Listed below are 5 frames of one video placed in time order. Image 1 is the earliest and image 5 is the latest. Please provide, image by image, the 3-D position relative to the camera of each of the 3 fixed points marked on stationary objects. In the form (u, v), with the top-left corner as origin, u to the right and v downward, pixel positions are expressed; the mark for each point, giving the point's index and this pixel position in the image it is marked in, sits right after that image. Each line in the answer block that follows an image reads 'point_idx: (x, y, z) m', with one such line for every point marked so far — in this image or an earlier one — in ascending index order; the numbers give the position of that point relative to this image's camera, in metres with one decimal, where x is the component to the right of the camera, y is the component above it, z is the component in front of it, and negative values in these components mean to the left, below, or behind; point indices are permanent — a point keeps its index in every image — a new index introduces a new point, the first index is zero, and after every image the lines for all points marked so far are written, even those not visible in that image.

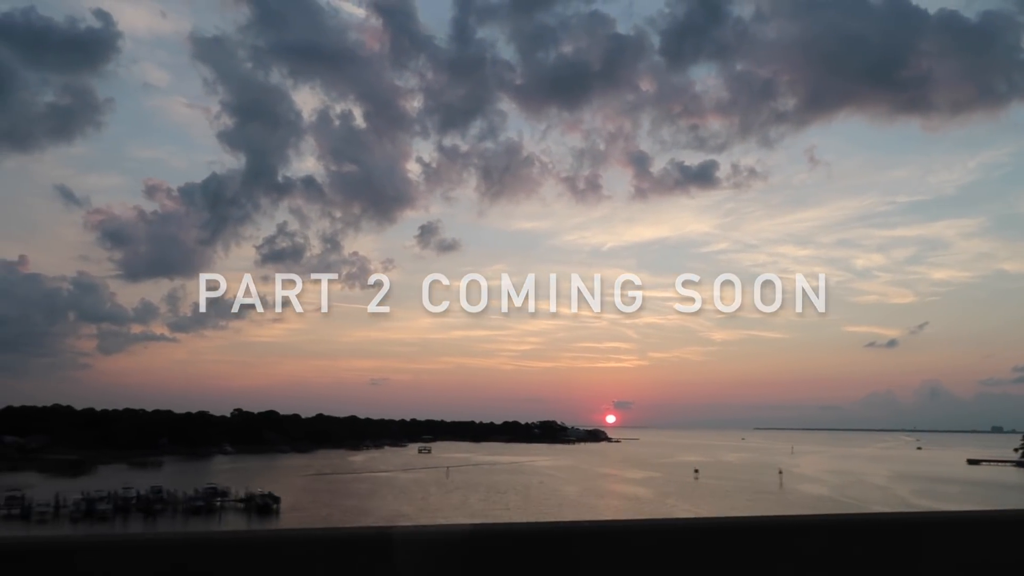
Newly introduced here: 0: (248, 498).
0: (-4.4, -3.5, +13.0) m
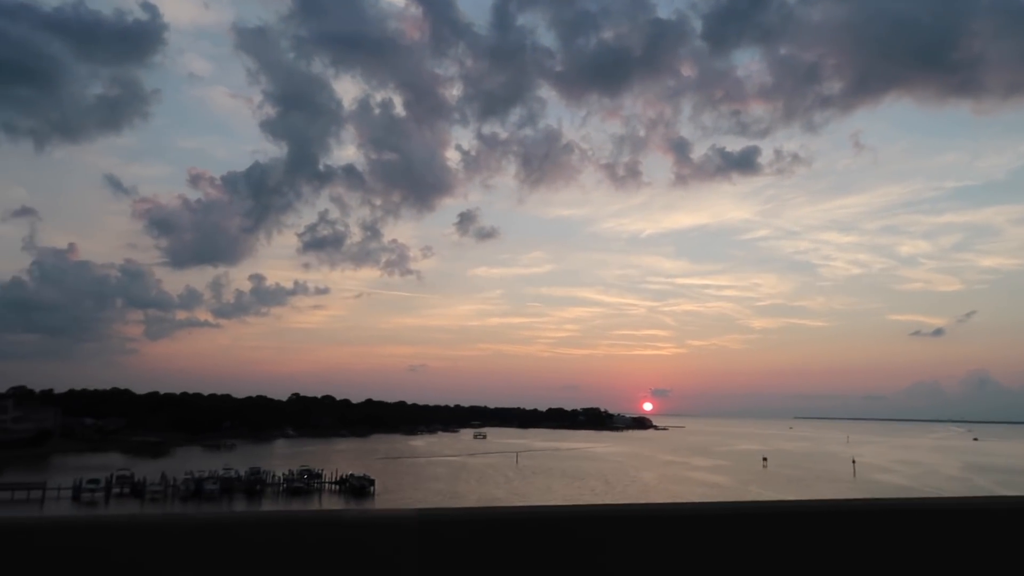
0: (-2.9, -3.3, +13.4) m
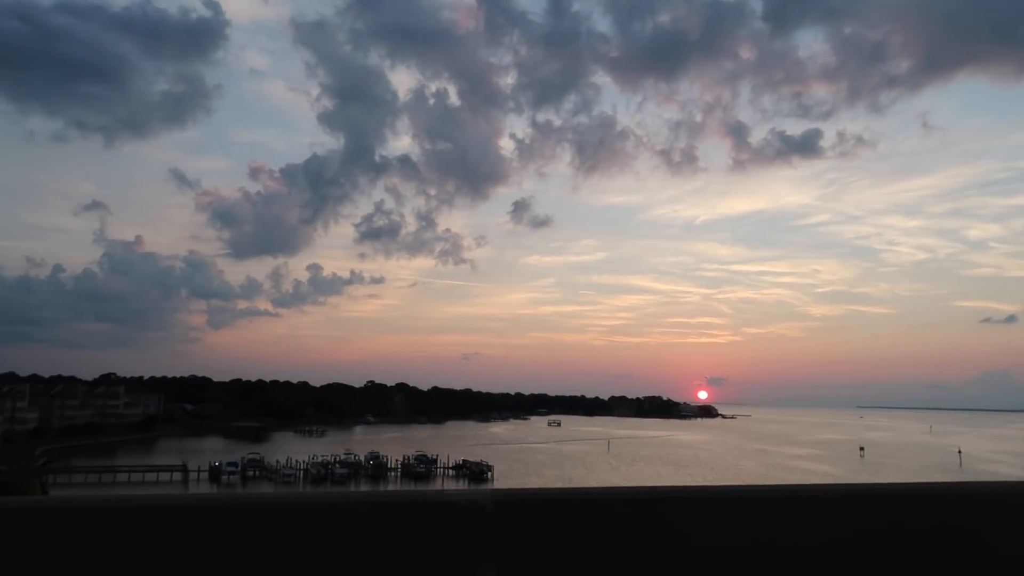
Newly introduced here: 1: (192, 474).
0: (-0.9, -3.1, +13.8) m
1: (-5.4, -3.1, +13.1) m
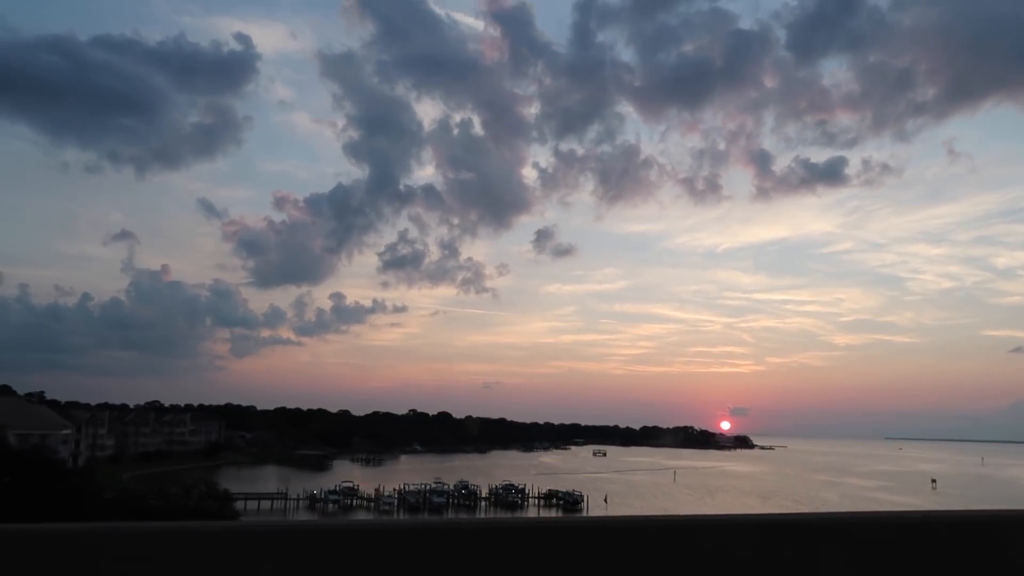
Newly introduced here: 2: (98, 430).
0: (+0.7, -3.7, +13.8) m
1: (-3.8, -3.6, +13.2) m
2: (-9.9, -3.4, +18.6) m
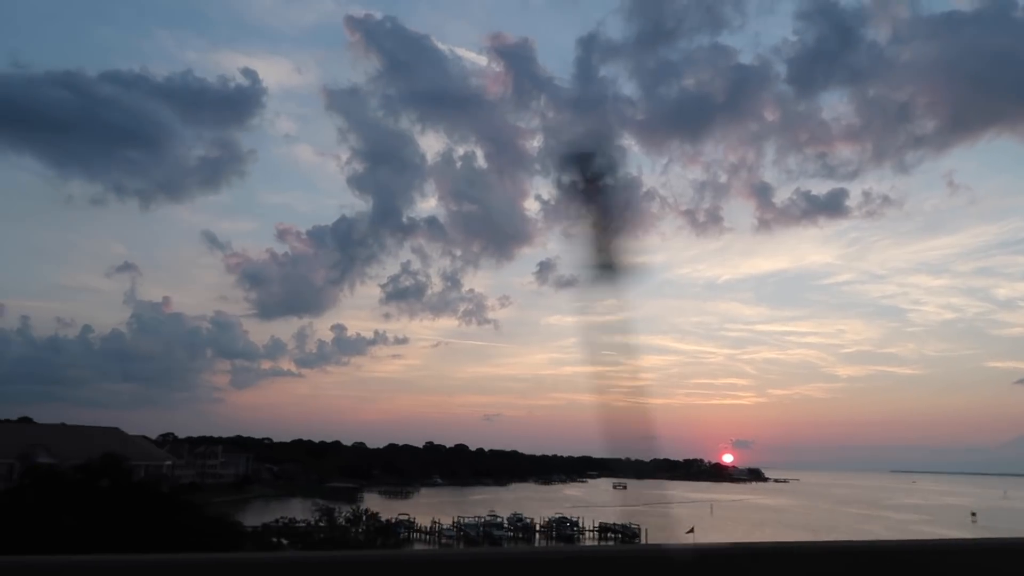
0: (+1.6, -4.2, +13.8) m
1: (-2.8, -4.2, +13.2) m
2: (-8.9, -4.2, +18.6) m
